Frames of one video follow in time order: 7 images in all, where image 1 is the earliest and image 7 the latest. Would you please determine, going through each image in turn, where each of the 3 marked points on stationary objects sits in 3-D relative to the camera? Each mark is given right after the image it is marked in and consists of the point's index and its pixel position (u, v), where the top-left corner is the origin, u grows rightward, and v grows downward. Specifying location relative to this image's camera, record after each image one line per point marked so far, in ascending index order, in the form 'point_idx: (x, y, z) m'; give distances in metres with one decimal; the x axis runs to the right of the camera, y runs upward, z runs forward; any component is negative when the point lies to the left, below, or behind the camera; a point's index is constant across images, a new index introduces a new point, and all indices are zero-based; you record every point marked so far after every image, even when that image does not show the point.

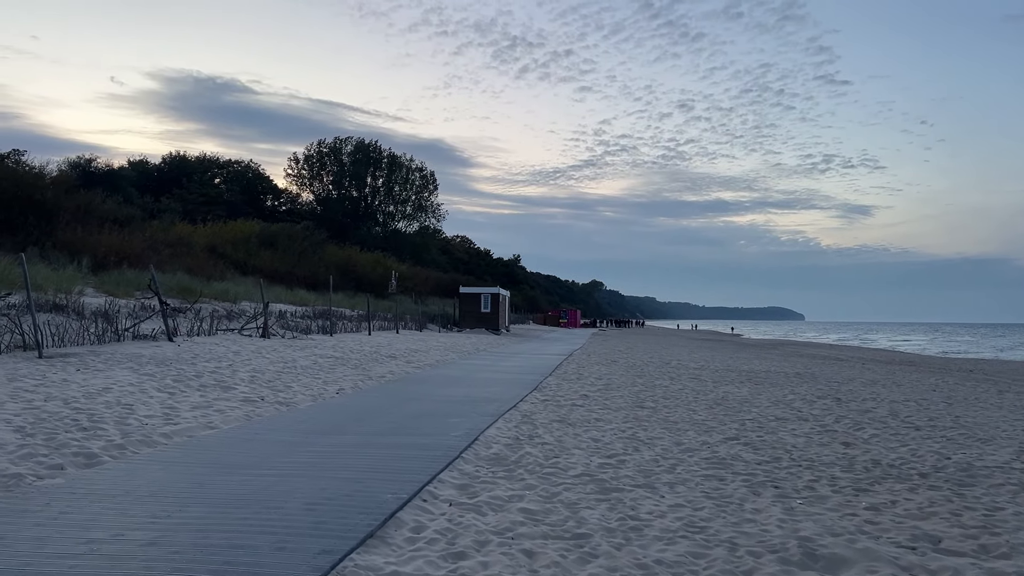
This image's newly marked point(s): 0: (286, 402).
0: (-2.8, -1.5, +10.4) m
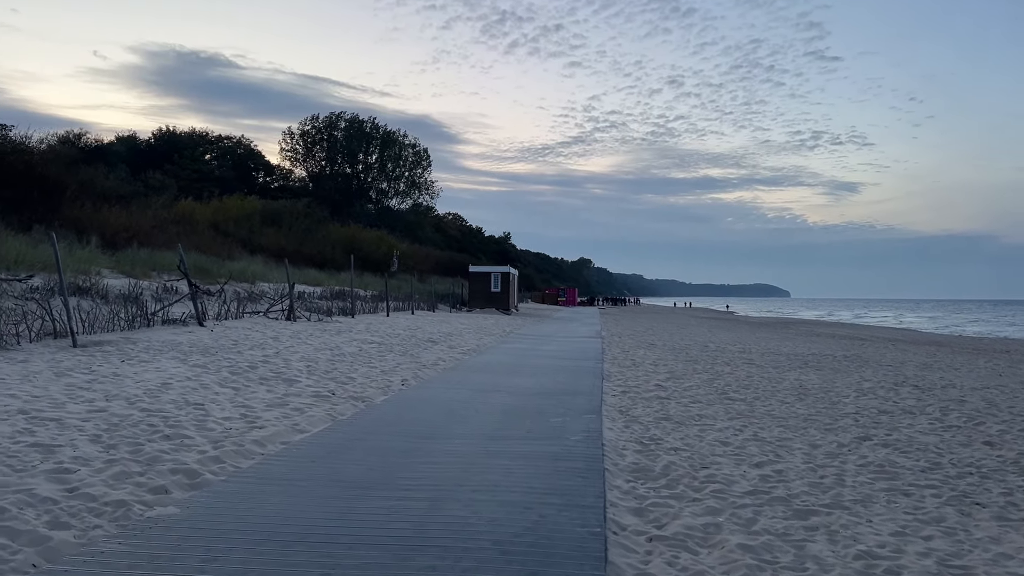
0: (-1.7, -1.3, +9.5) m
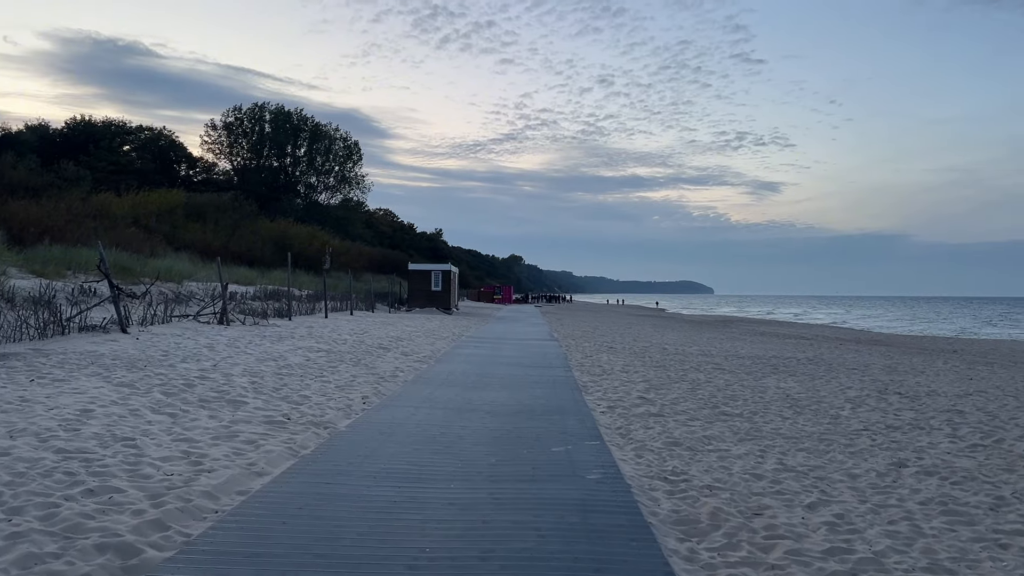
0: (-1.8, -1.3, +8.2) m
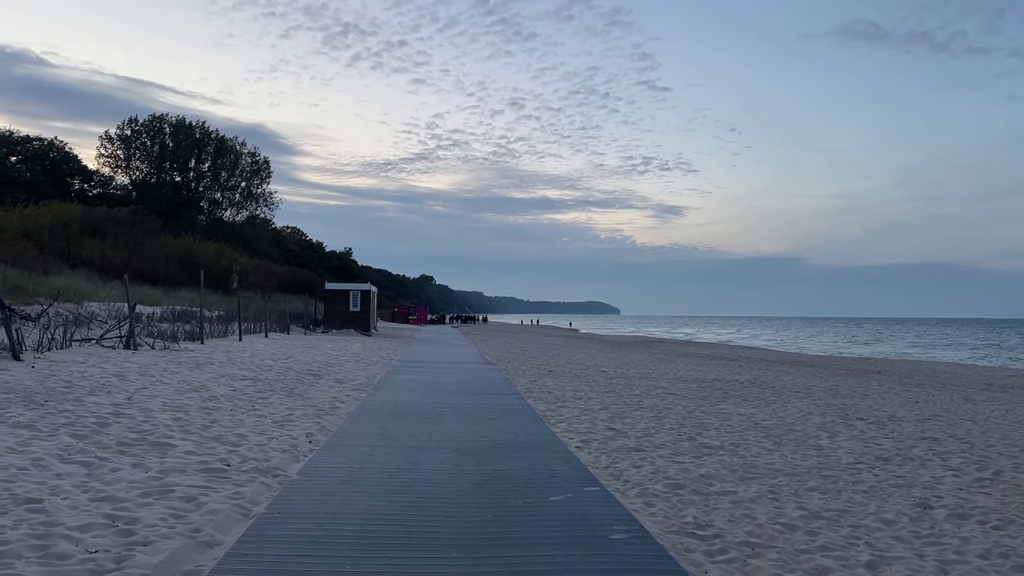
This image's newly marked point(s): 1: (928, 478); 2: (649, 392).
0: (-2.0, -1.5, +6.9) m
1: (+4.1, -1.9, +8.2) m
2: (+2.7, -2.0, +16.2) m
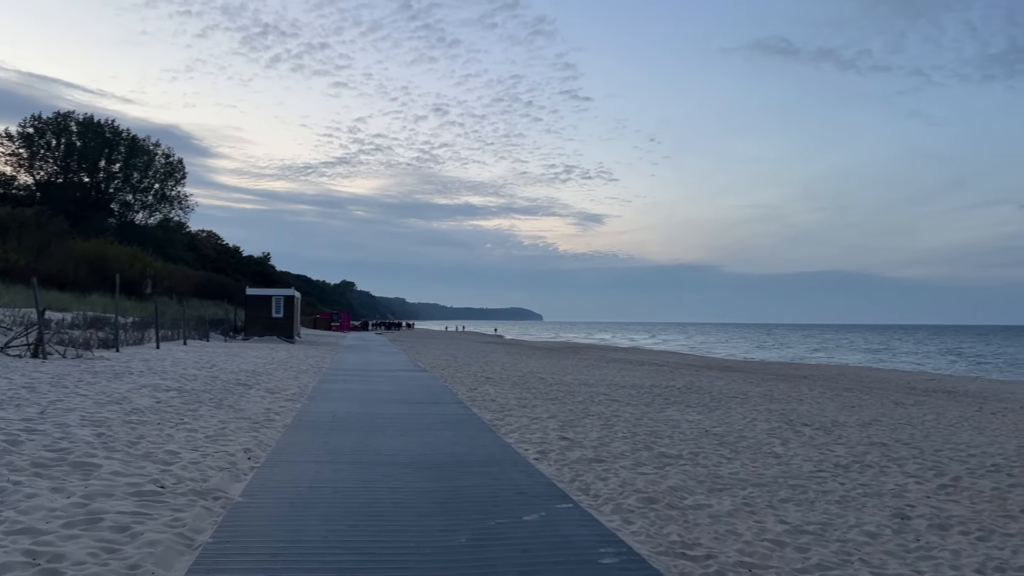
0: (-2.2, -1.5, +6.3) m
1: (+3.7, -1.9, +8.1) m
2: (+1.5, -2.1, +16.0) m
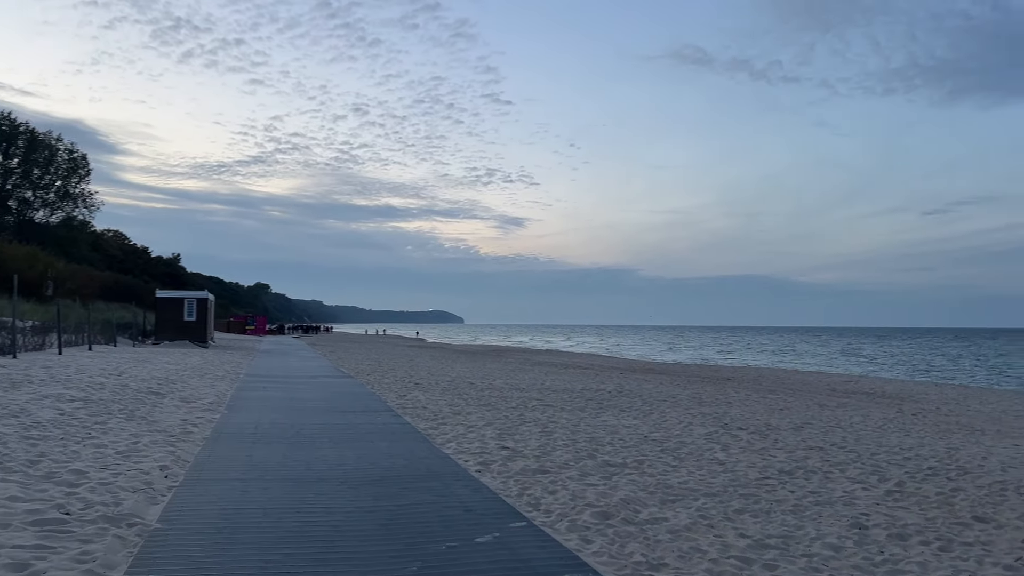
0: (-2.6, -1.6, +5.6) m
1: (+3.1, -1.9, +8.0) m
2: (+0.2, -2.2, +15.6) m
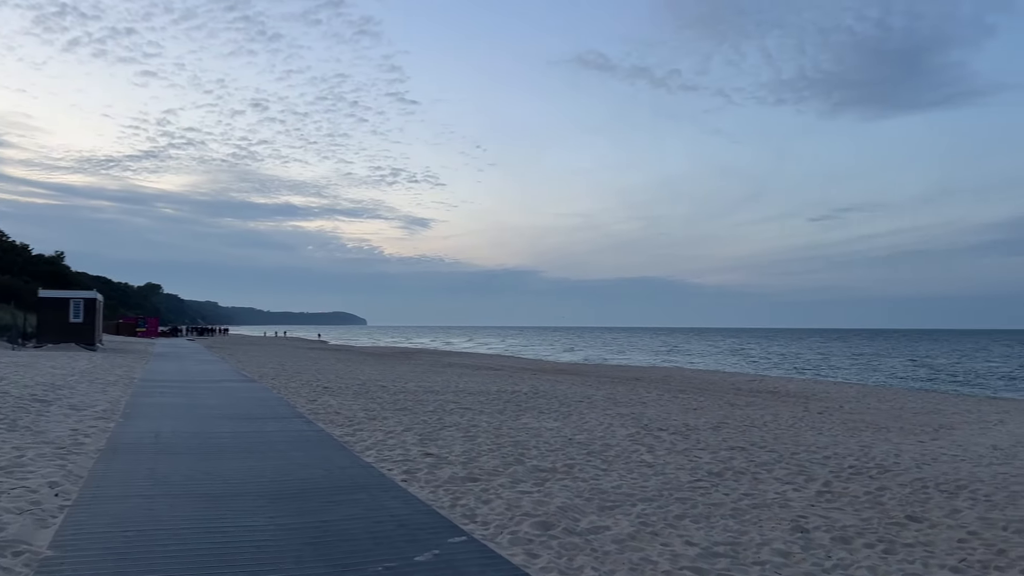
0: (-2.9, -1.5, +4.9) m
1: (+2.5, -1.9, +7.9) m
2: (-1.3, -2.2, +15.2) m
